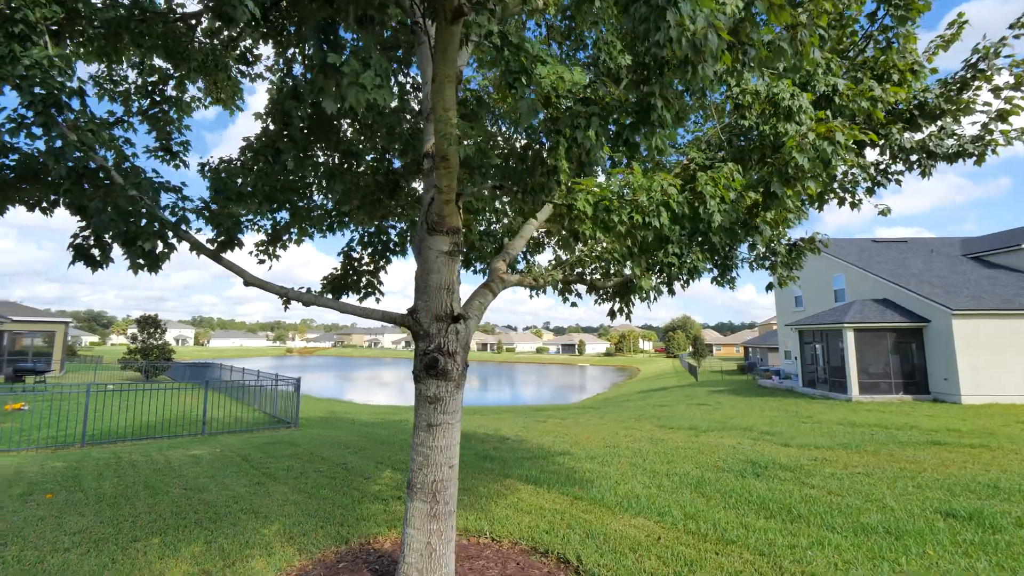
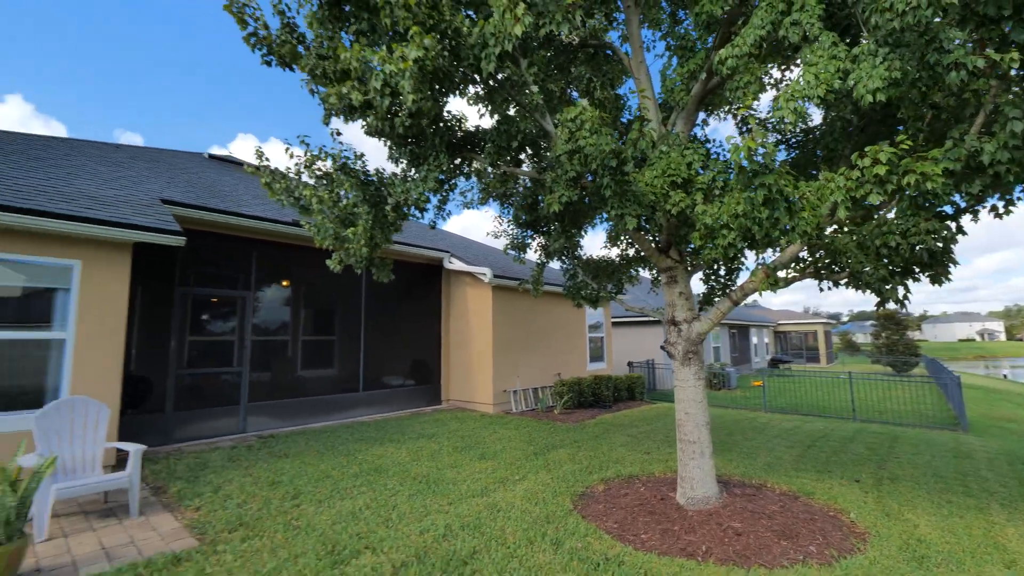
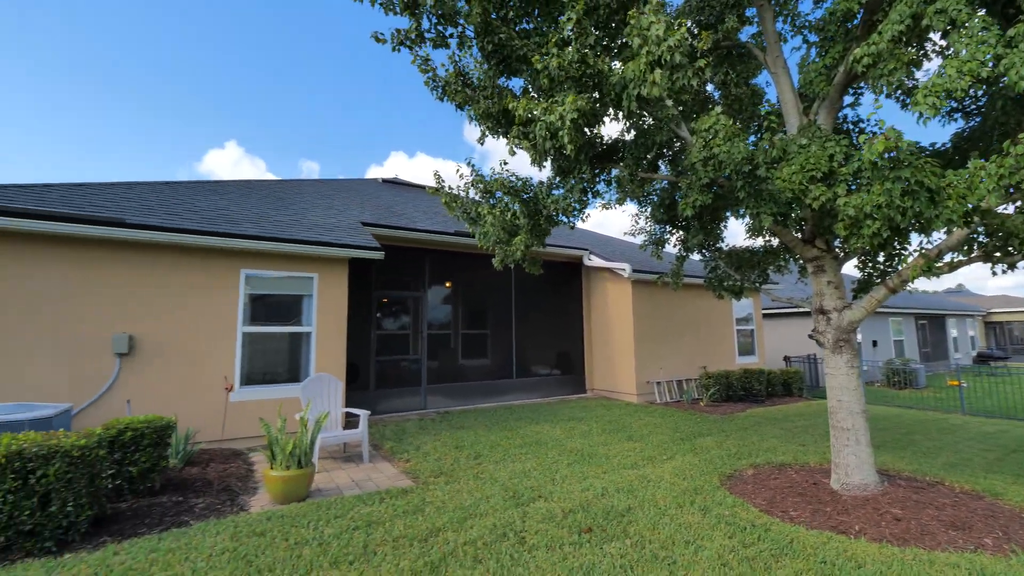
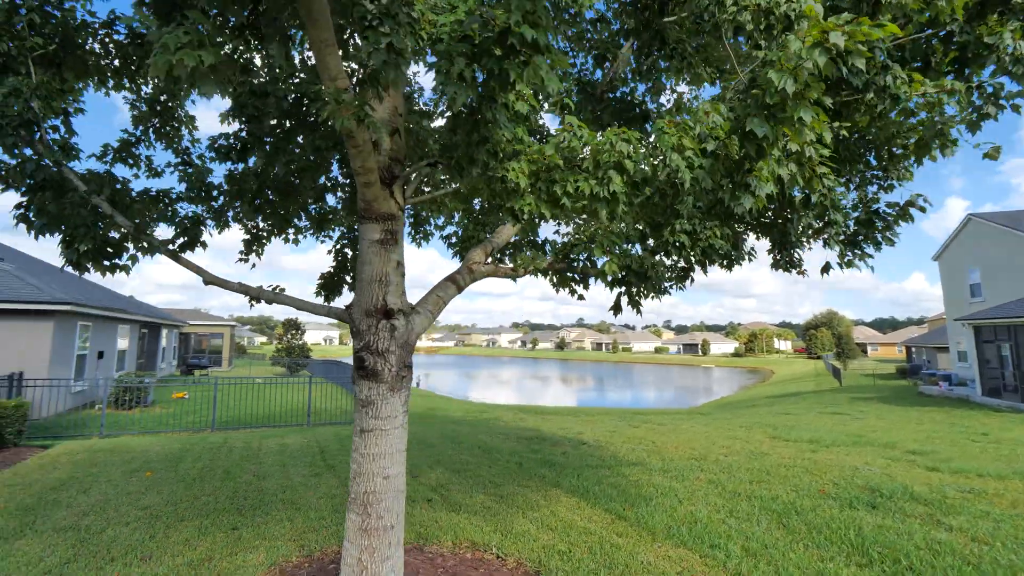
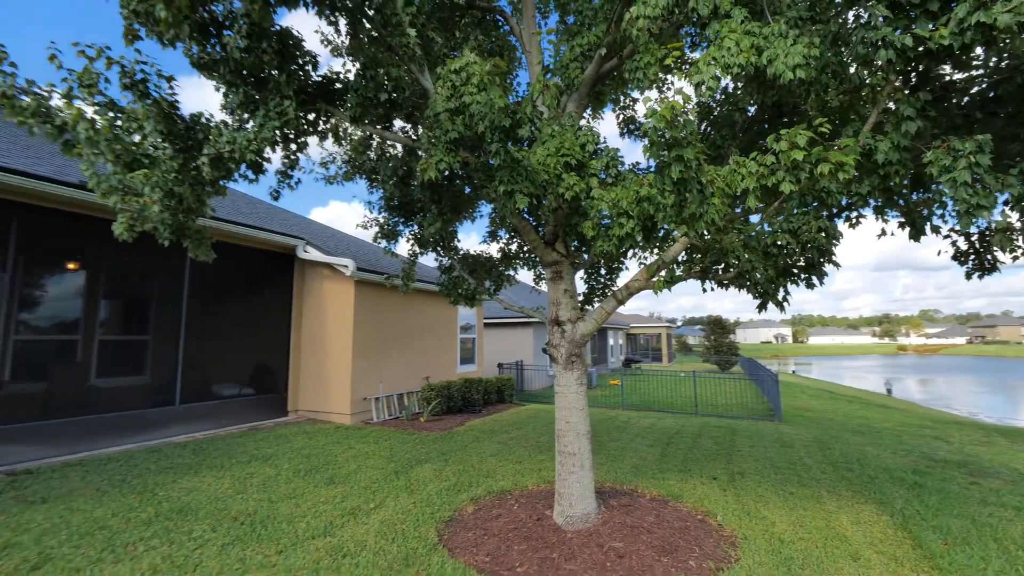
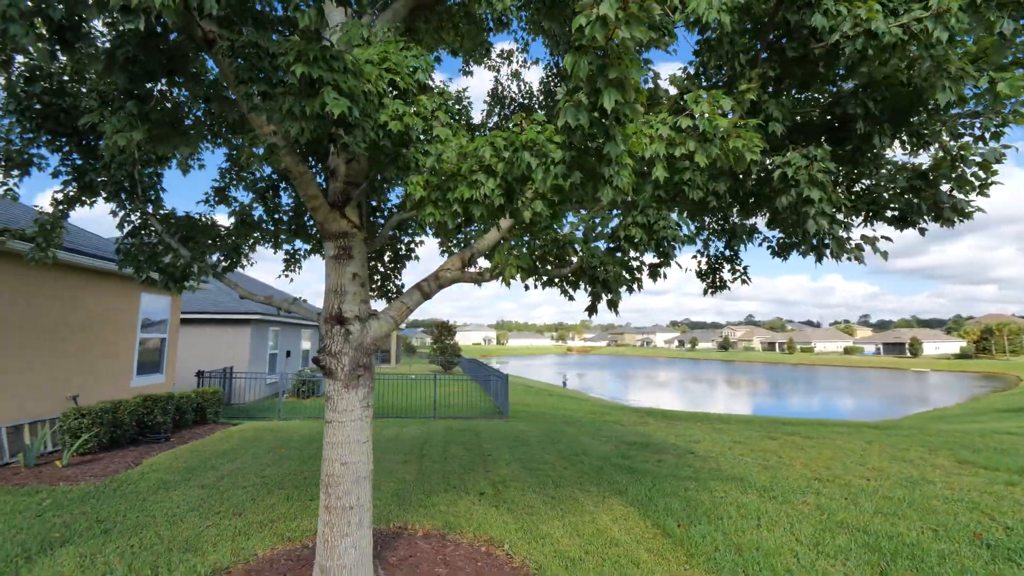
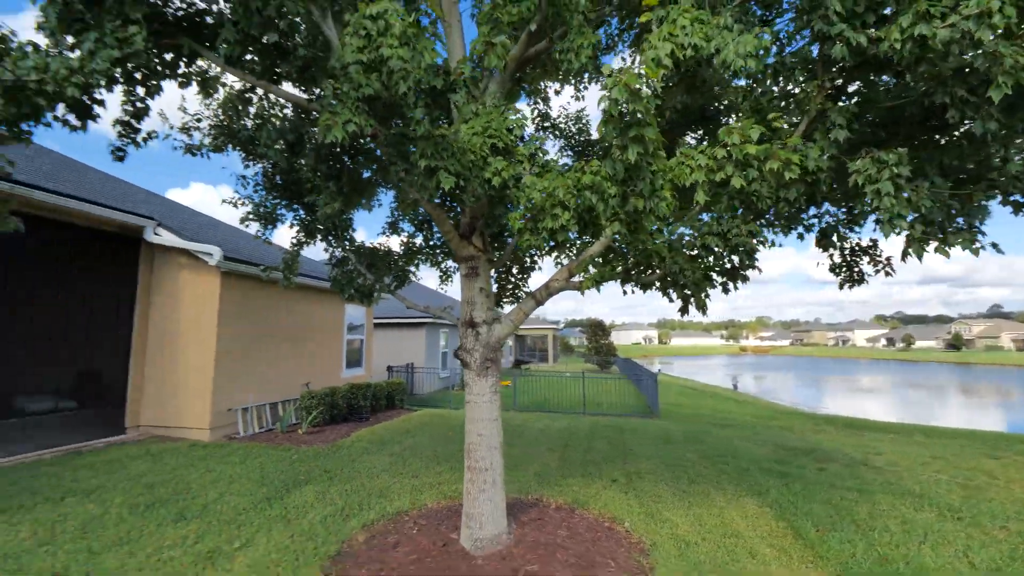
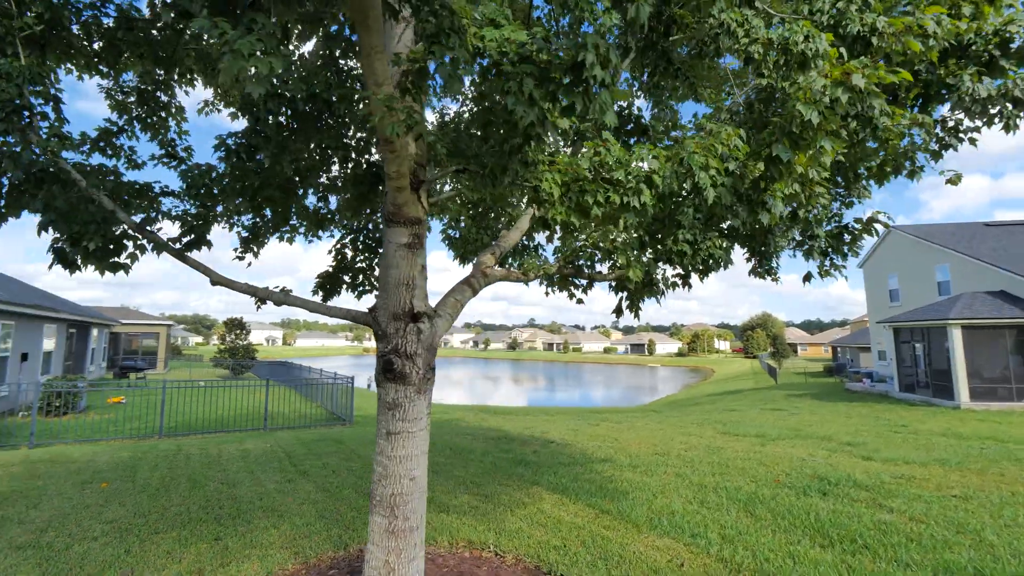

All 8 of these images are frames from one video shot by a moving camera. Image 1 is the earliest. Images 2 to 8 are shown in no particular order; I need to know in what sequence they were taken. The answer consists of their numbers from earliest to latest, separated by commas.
8, 4, 6, 7, 5, 2, 3
